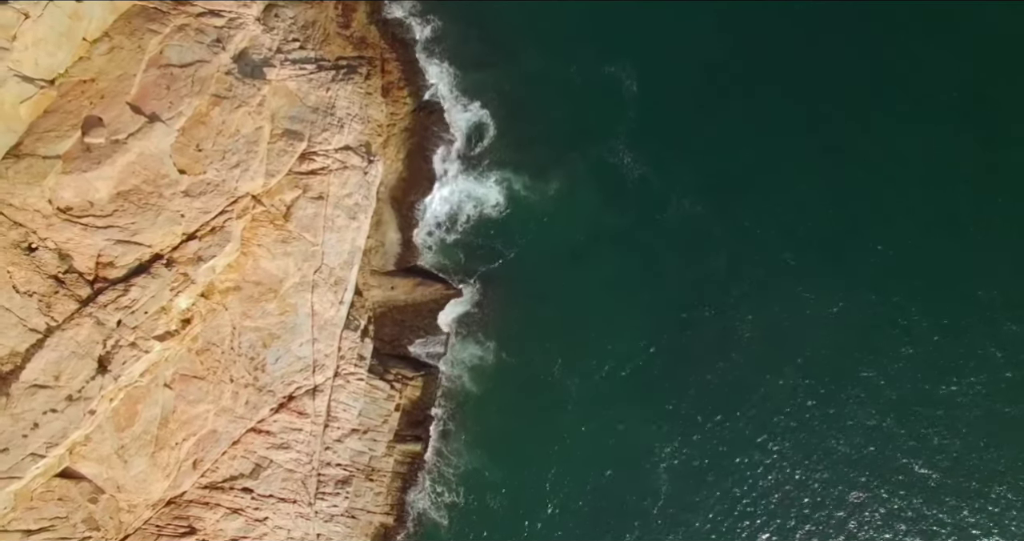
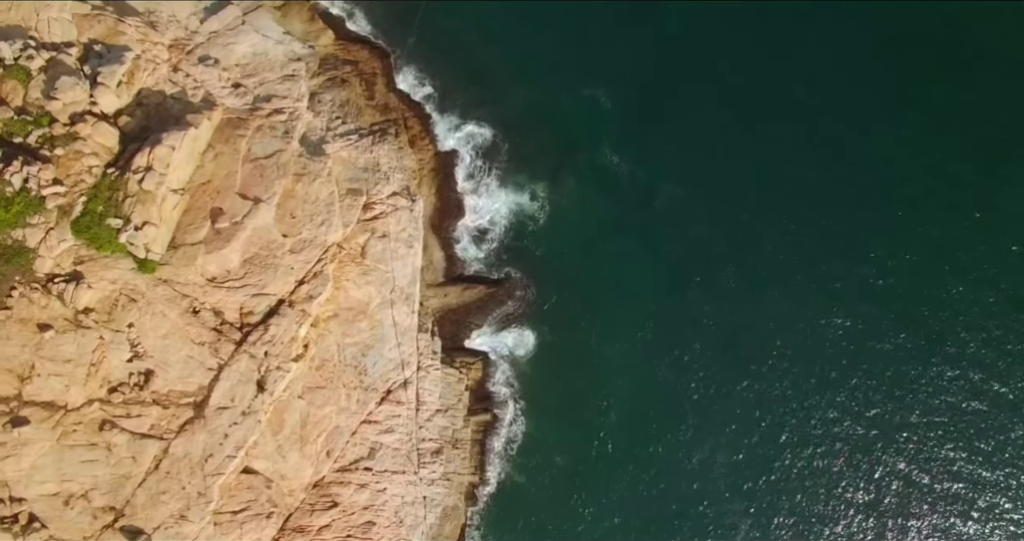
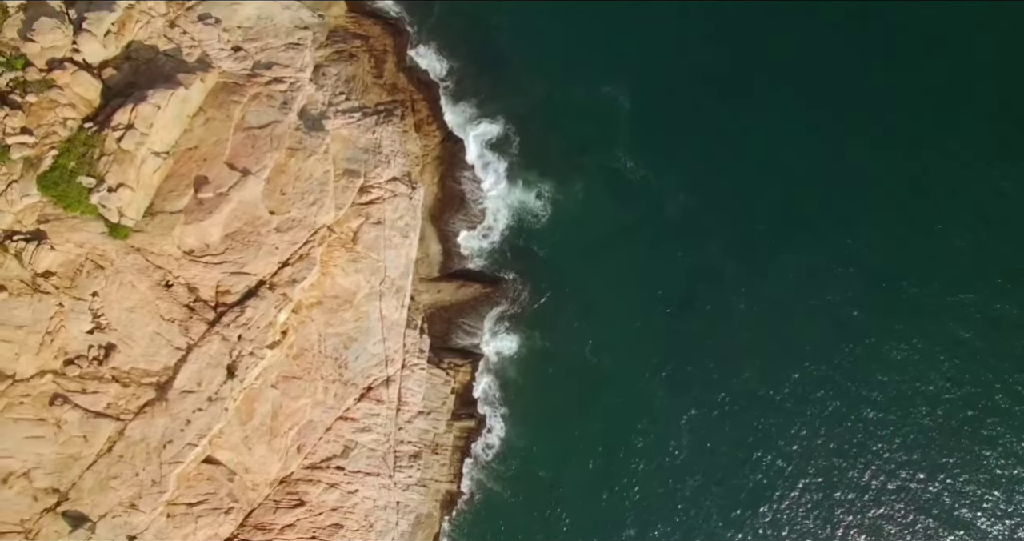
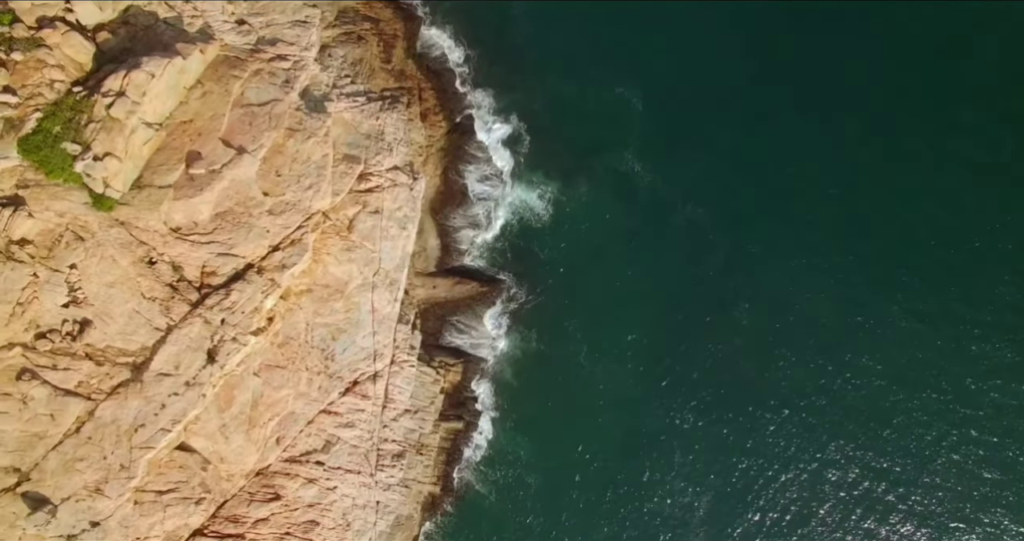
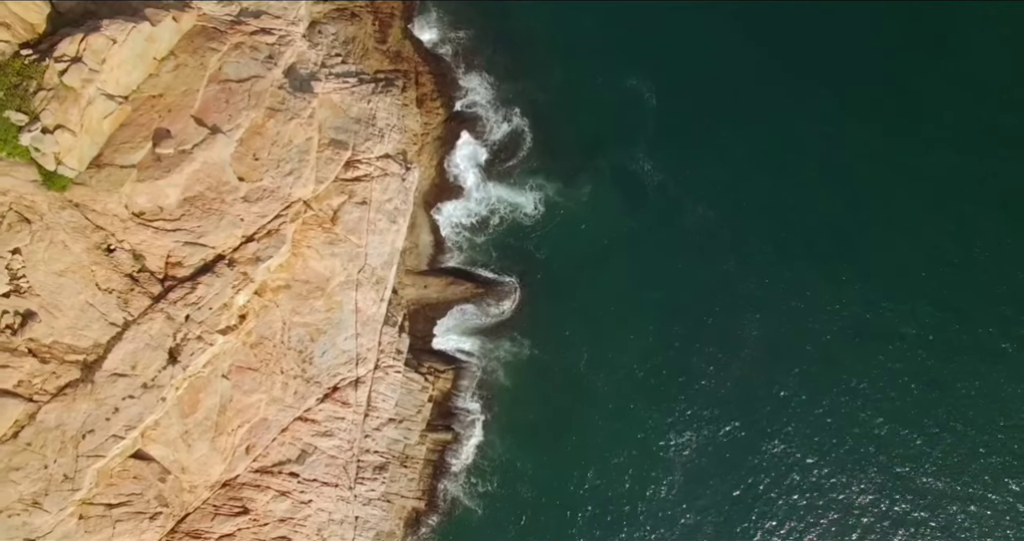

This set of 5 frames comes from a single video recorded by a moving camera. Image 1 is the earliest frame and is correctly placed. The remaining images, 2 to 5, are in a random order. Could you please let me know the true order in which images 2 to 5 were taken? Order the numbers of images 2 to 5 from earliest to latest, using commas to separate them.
5, 4, 3, 2
